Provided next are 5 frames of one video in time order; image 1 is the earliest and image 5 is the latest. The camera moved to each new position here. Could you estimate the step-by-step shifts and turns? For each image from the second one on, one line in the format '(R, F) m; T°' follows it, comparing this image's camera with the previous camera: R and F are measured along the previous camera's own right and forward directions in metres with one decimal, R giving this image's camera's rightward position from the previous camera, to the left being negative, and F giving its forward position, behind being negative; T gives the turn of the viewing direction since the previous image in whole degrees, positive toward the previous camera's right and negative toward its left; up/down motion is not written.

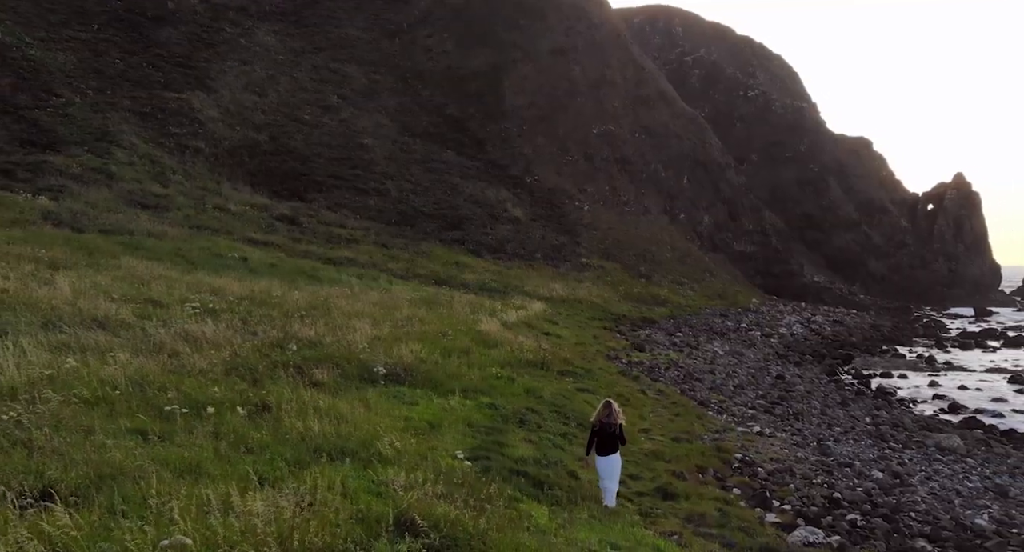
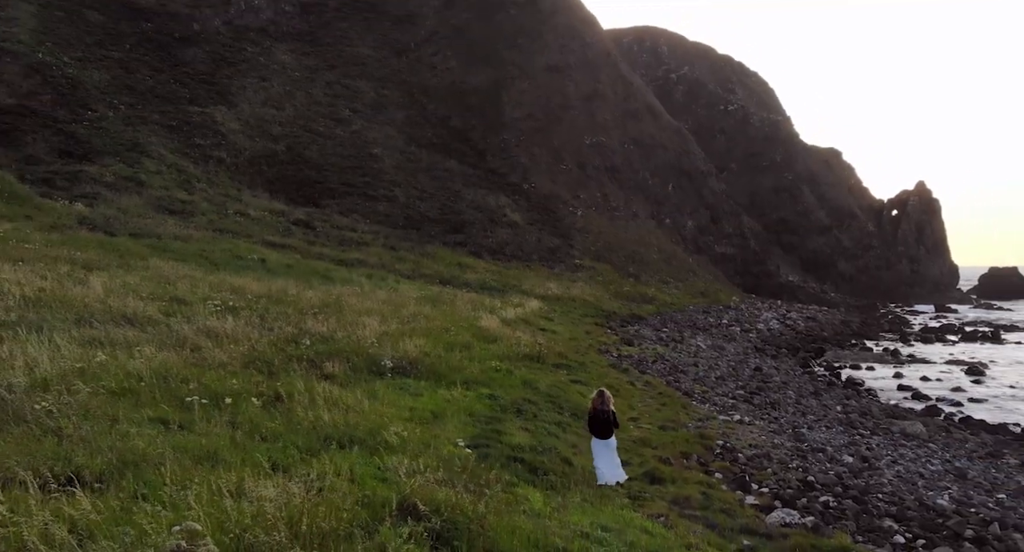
(+0.3, -2.0) m; -1°
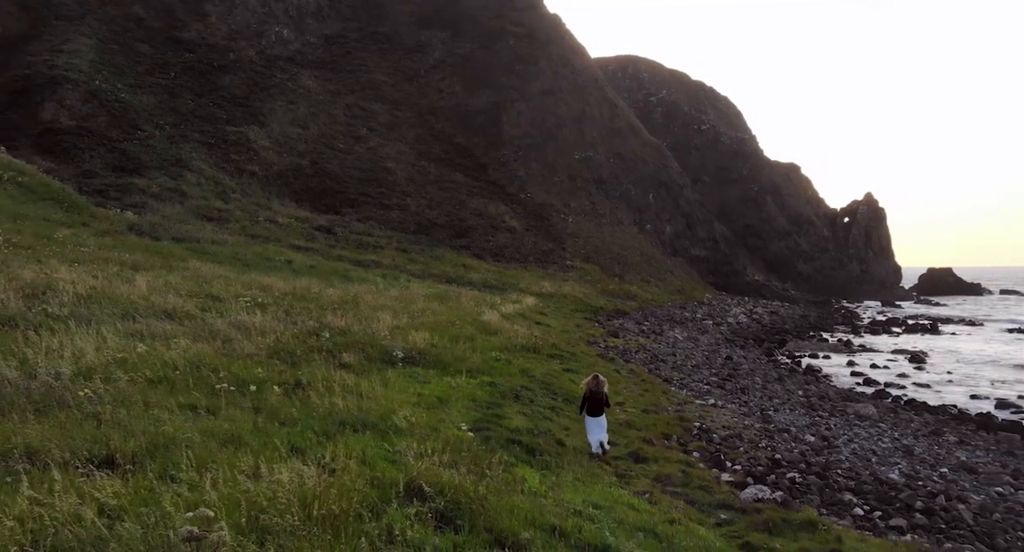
(+0.6, -3.4) m; -1°
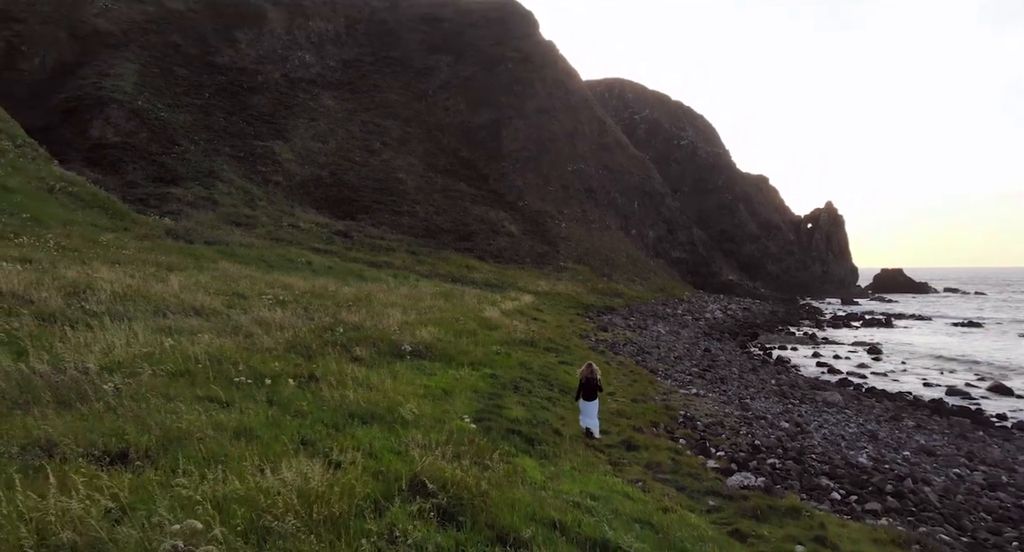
(+1.7, -2.6) m; -3°
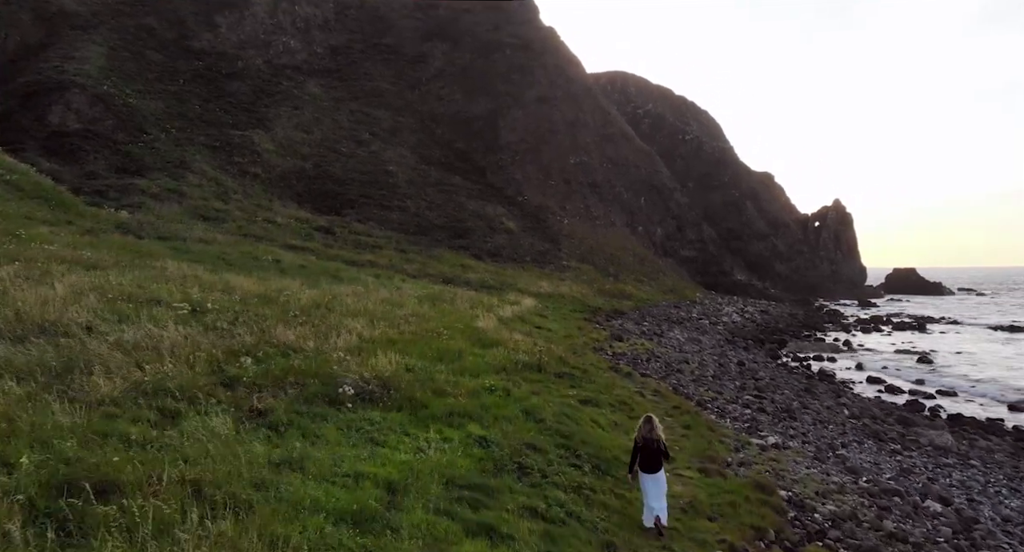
(0.0, +2.8) m; 0°
